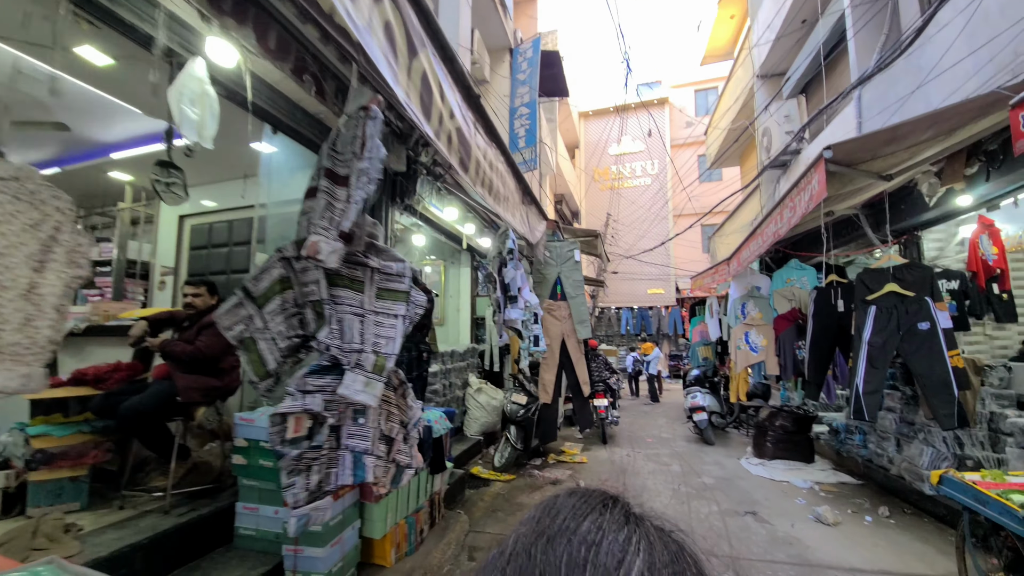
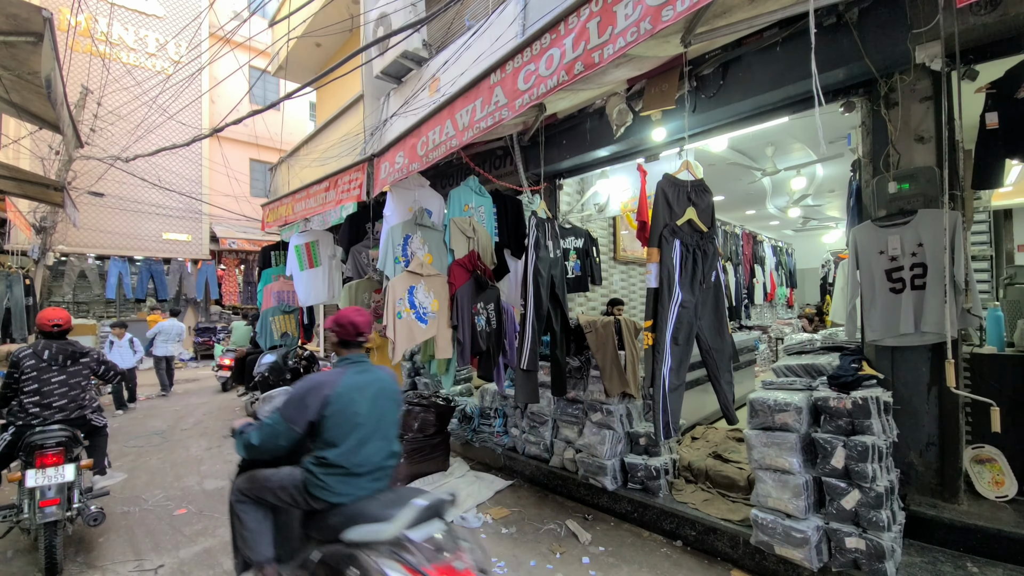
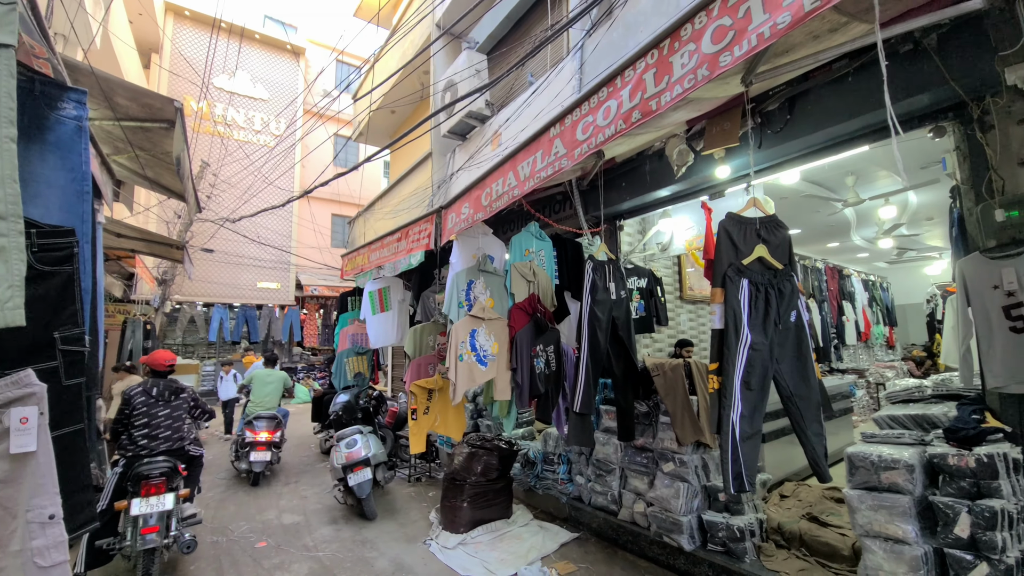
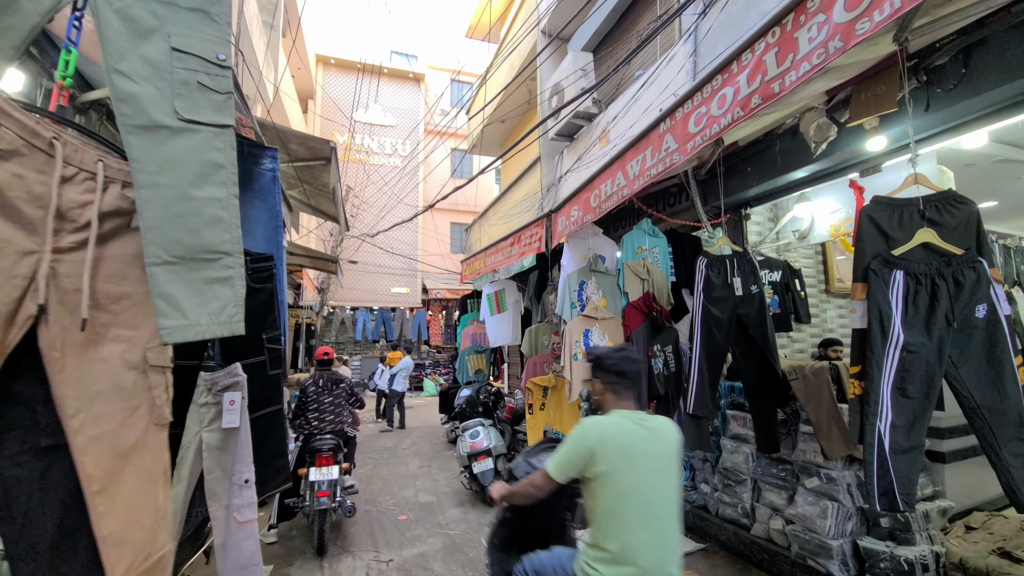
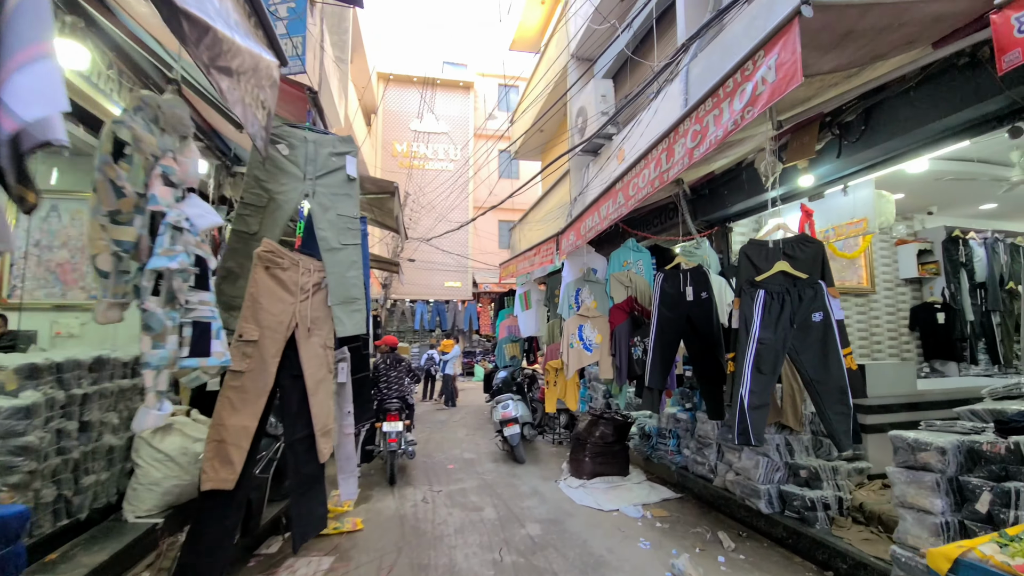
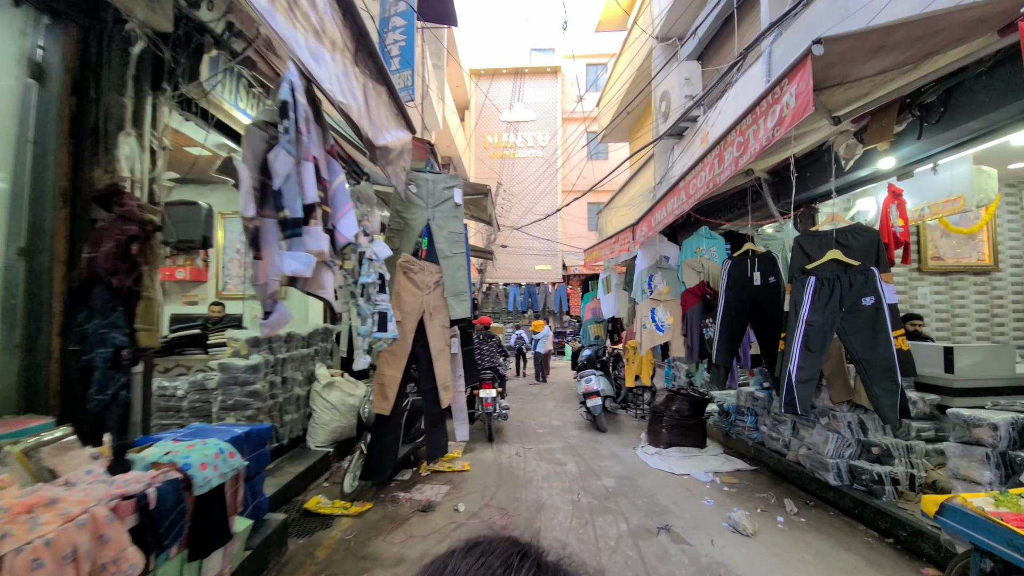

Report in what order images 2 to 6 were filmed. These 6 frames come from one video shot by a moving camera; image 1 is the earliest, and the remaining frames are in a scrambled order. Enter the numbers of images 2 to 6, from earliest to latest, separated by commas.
6, 5, 4, 3, 2
